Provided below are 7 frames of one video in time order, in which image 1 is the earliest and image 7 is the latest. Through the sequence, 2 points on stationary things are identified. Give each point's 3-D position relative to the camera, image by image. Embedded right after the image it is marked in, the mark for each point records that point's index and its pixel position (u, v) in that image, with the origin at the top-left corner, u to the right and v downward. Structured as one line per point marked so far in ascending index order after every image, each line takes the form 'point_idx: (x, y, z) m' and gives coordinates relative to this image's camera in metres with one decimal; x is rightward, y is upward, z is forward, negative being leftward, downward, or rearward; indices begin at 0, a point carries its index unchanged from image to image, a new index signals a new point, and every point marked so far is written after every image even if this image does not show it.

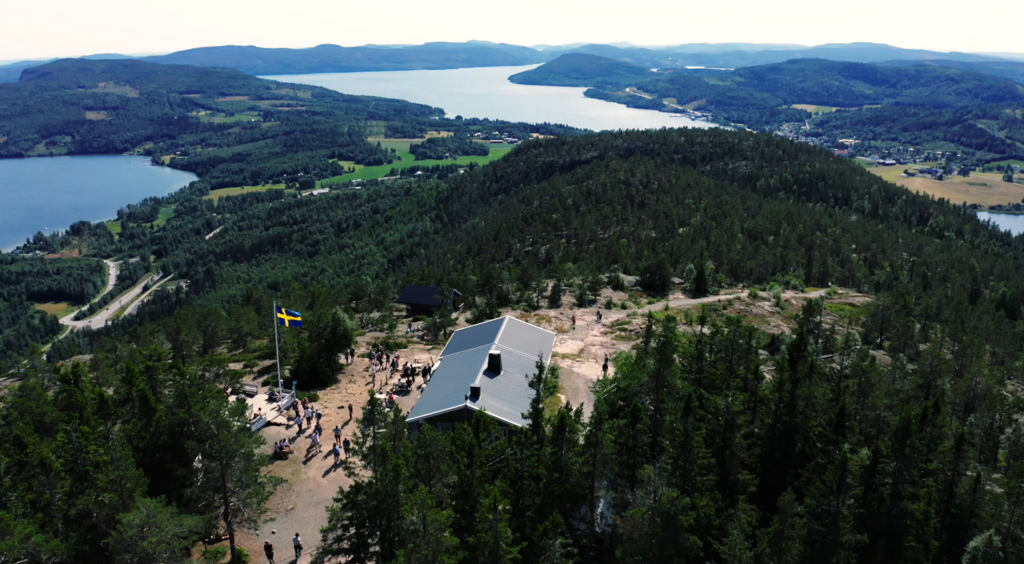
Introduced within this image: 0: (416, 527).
0: (-2.9, -6.9, +19.4) m
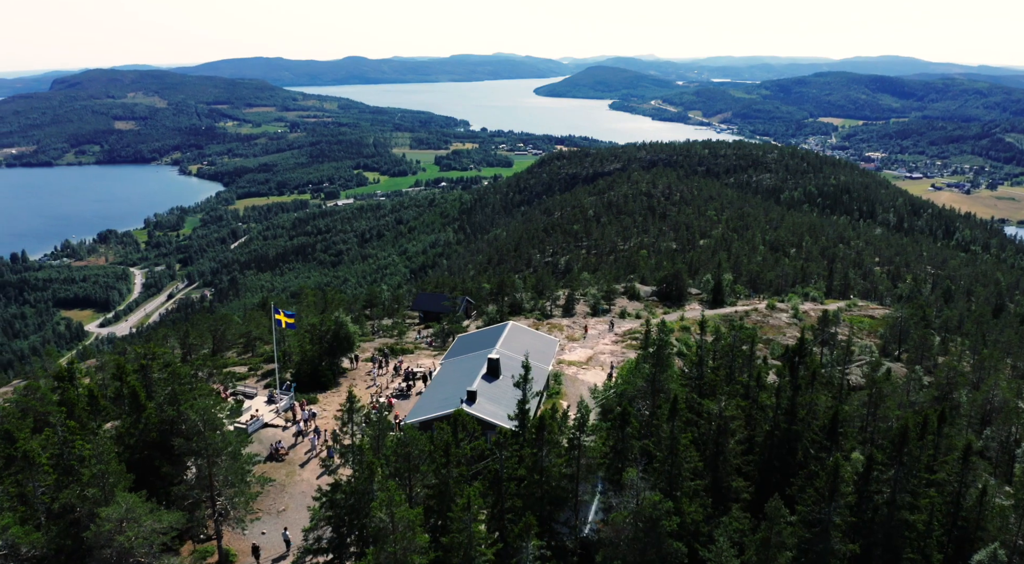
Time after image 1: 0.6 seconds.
0: (-3.7, -6.8, +19.1) m
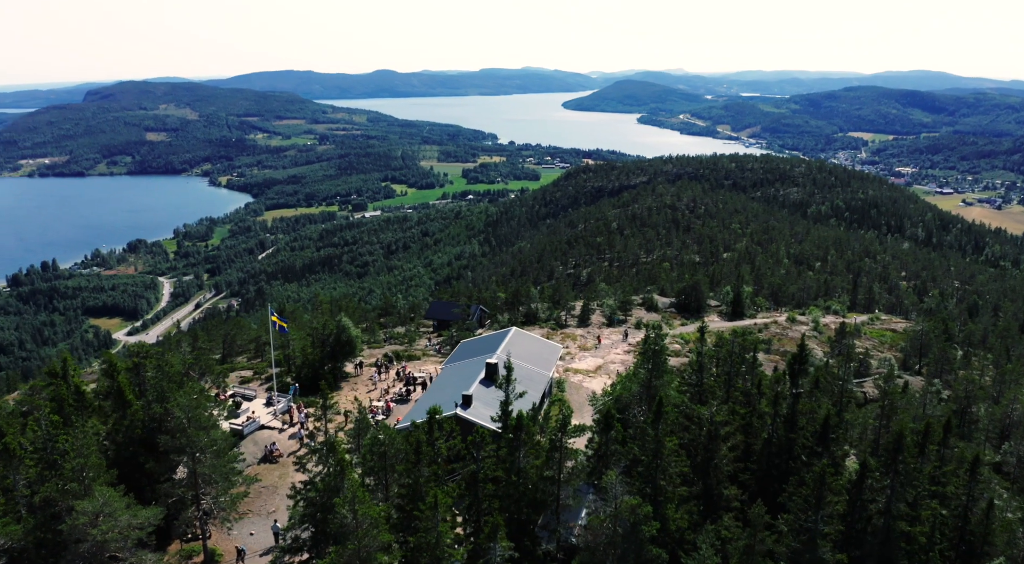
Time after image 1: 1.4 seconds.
0: (-4.5, -6.6, +18.8) m
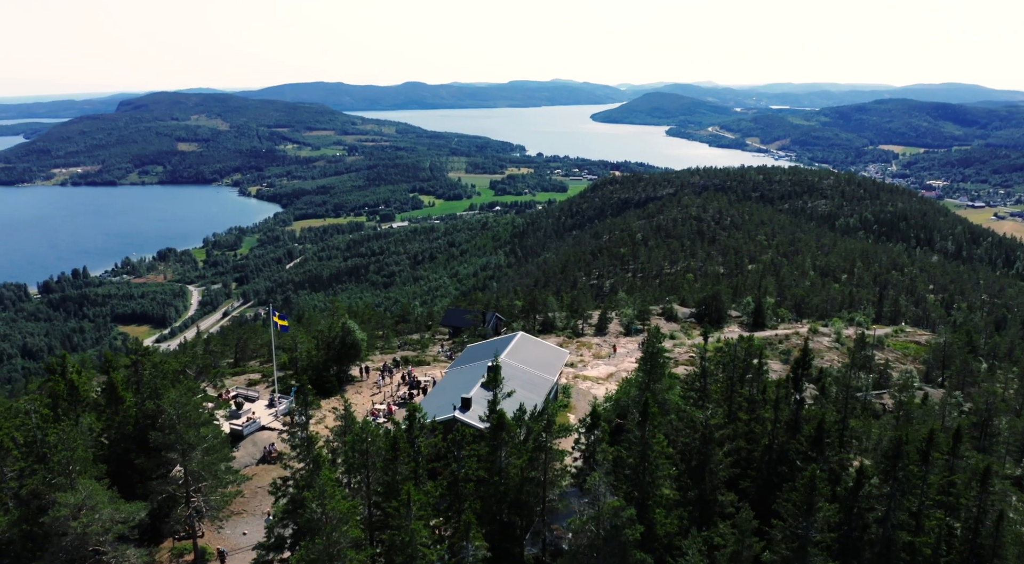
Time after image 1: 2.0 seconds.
0: (-5.2, -6.4, +18.5) m
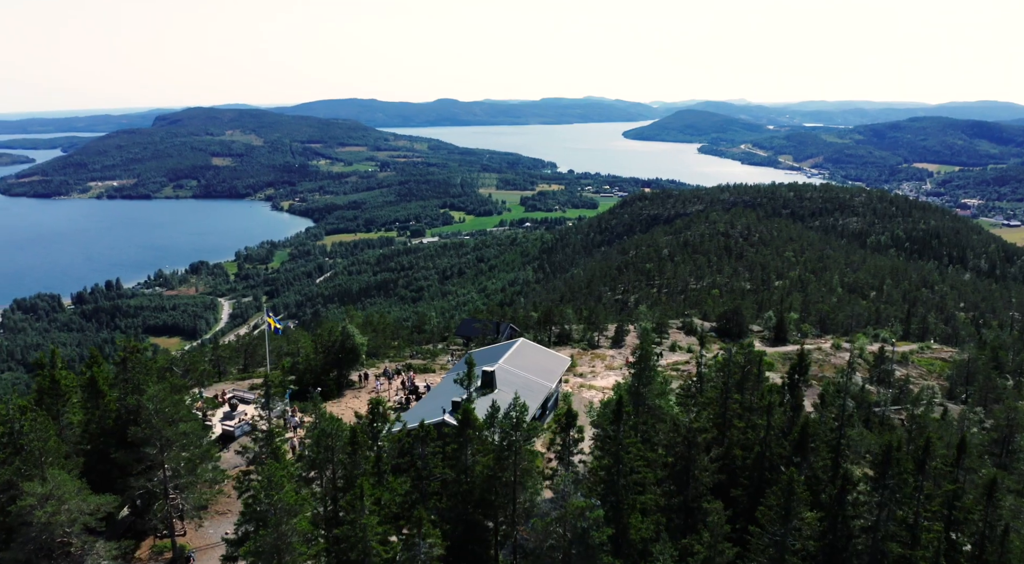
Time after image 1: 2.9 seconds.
0: (-6.4, -6.1, +18.1) m
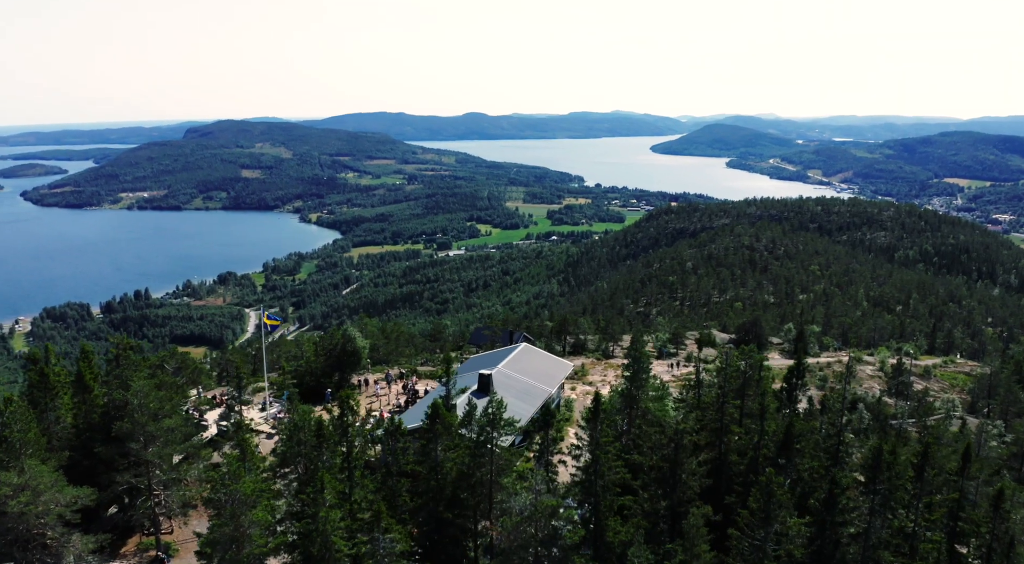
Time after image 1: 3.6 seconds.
0: (-7.3, -5.8, +17.8) m
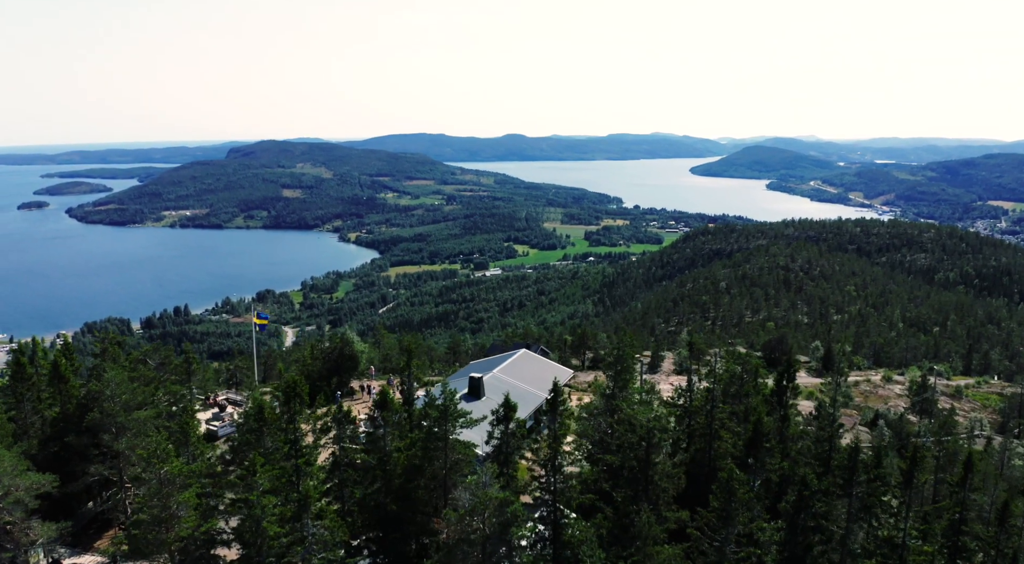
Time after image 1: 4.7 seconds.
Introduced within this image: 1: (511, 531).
0: (-8.8, -5.3, +17.4) m
1: (+0.1, -7.1, +19.1) m
